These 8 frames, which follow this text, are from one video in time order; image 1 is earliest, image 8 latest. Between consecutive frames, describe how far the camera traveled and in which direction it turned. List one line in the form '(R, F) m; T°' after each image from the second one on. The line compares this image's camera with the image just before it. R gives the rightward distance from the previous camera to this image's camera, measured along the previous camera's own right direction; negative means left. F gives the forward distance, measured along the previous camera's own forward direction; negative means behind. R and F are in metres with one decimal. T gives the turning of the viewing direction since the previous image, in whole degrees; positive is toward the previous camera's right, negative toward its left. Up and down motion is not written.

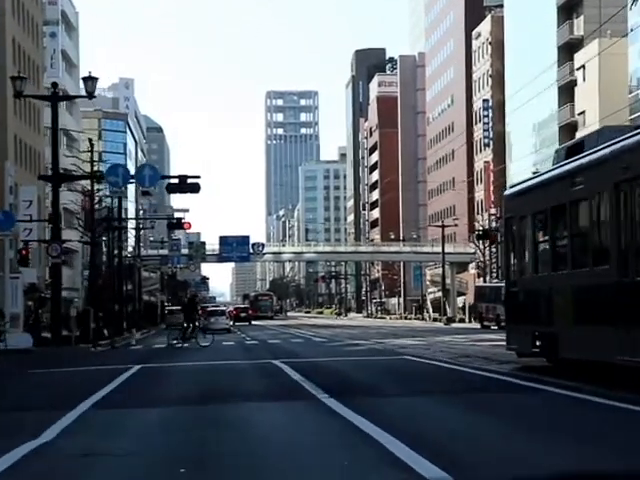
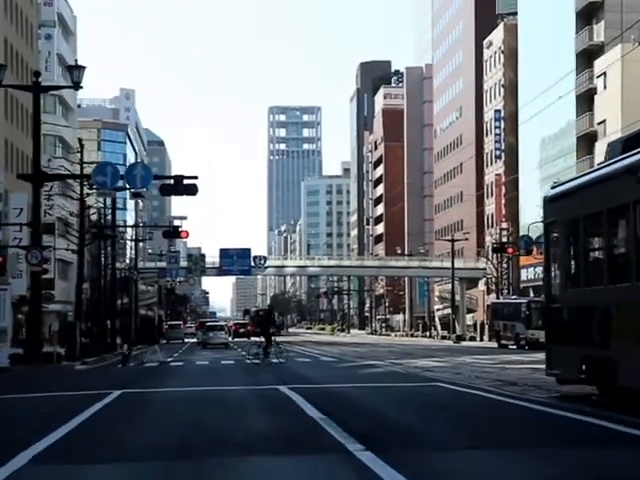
(-0.3, +4.1) m; 0°
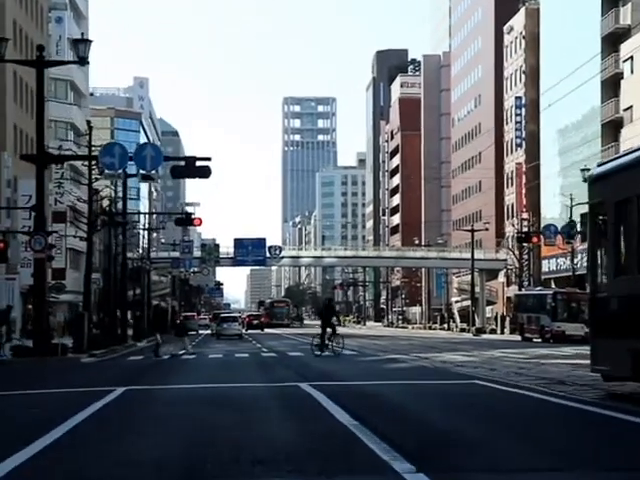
(-0.2, +2.2) m; -1°
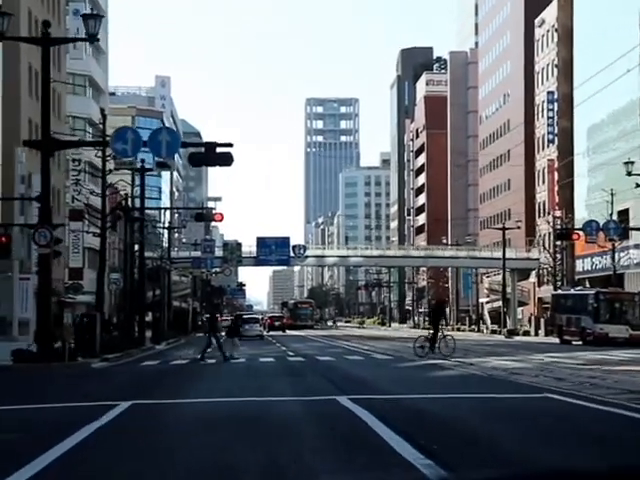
(-0.3, +3.2) m; -1°
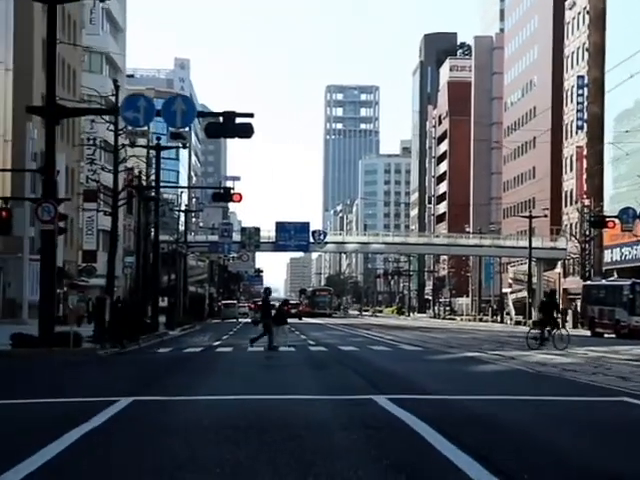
(-0.2, +2.5) m; -1°
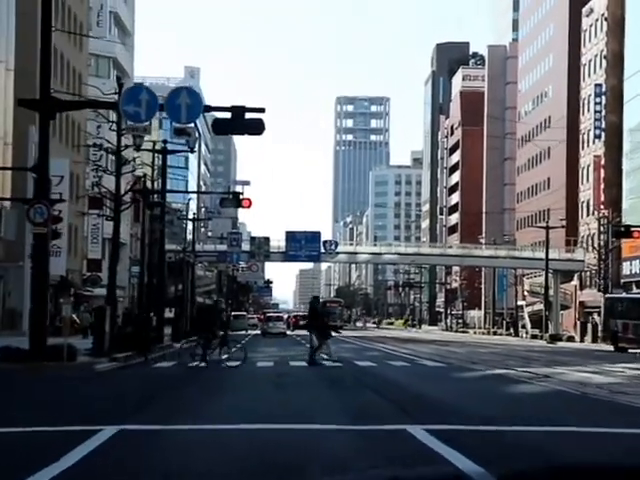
(-0.2, +2.3) m; 0°
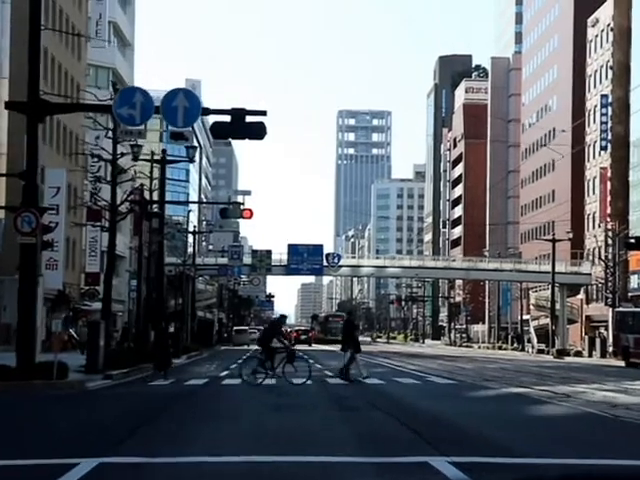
(-0.1, +1.5) m; 0°
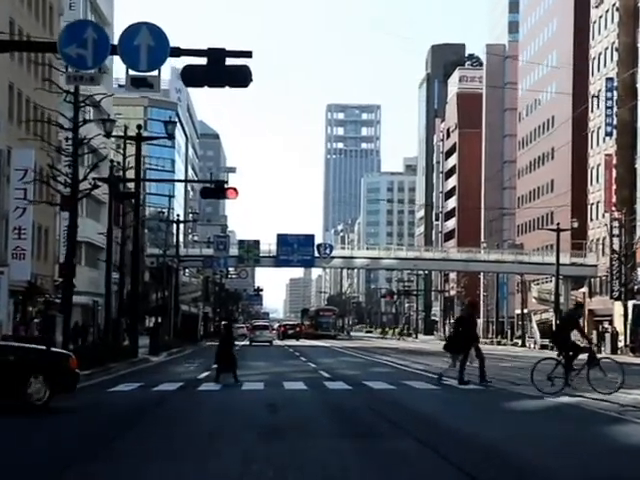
(-0.2, +4.9) m; +1°
